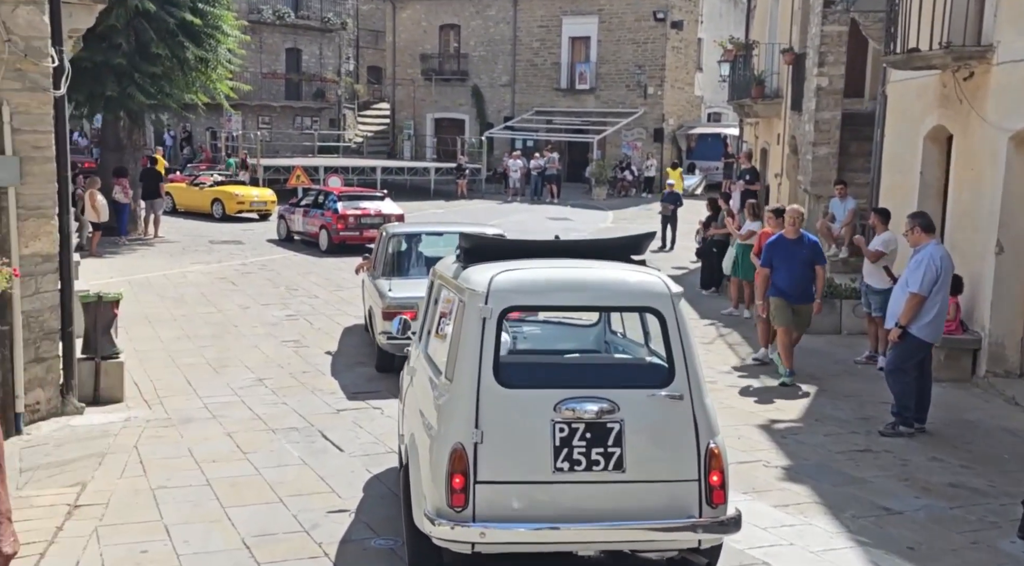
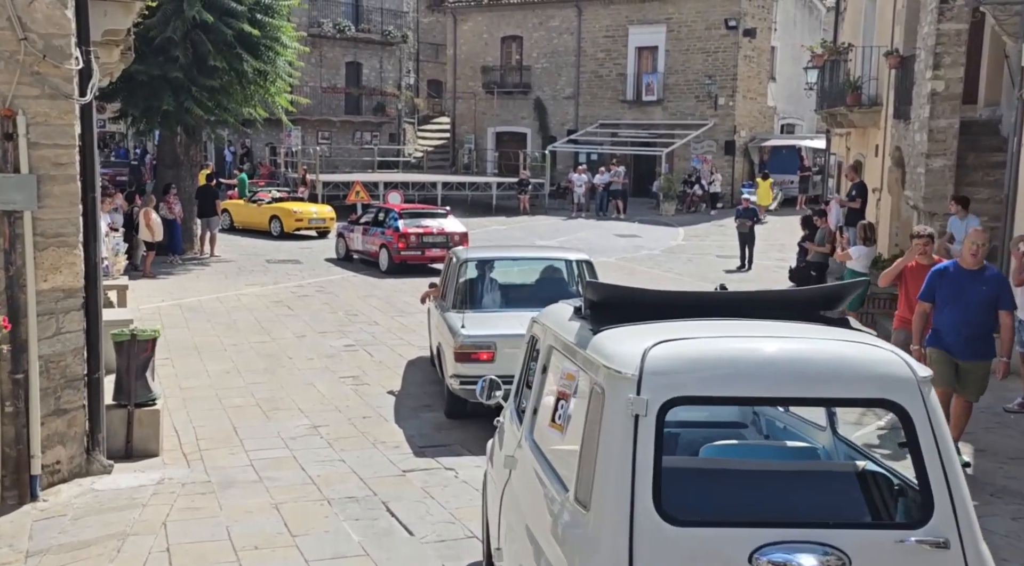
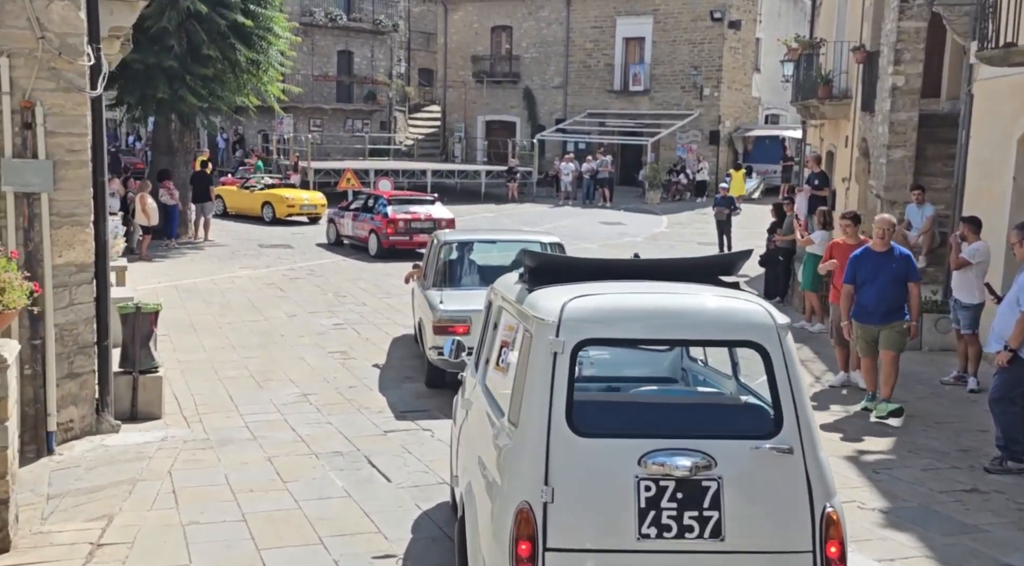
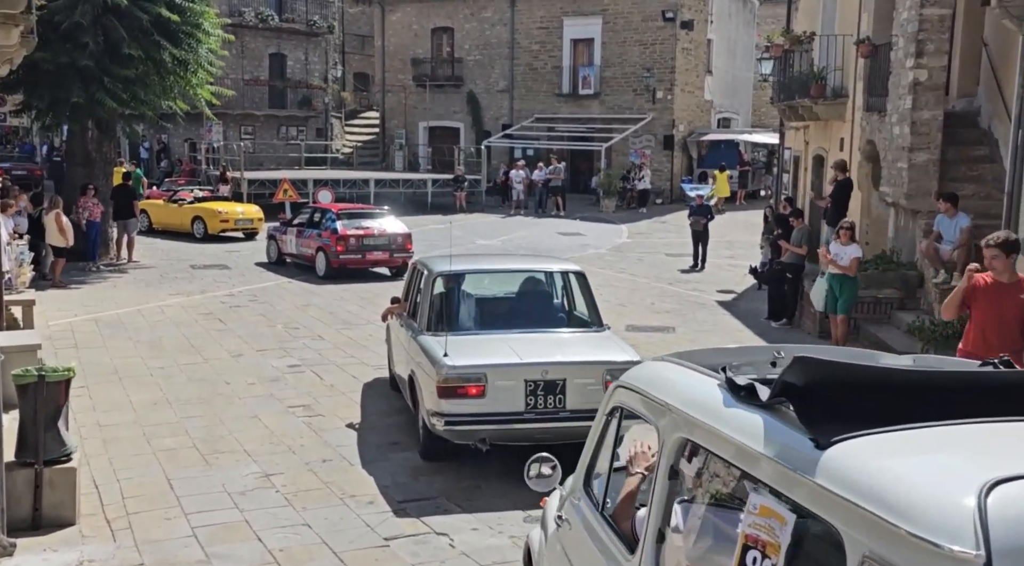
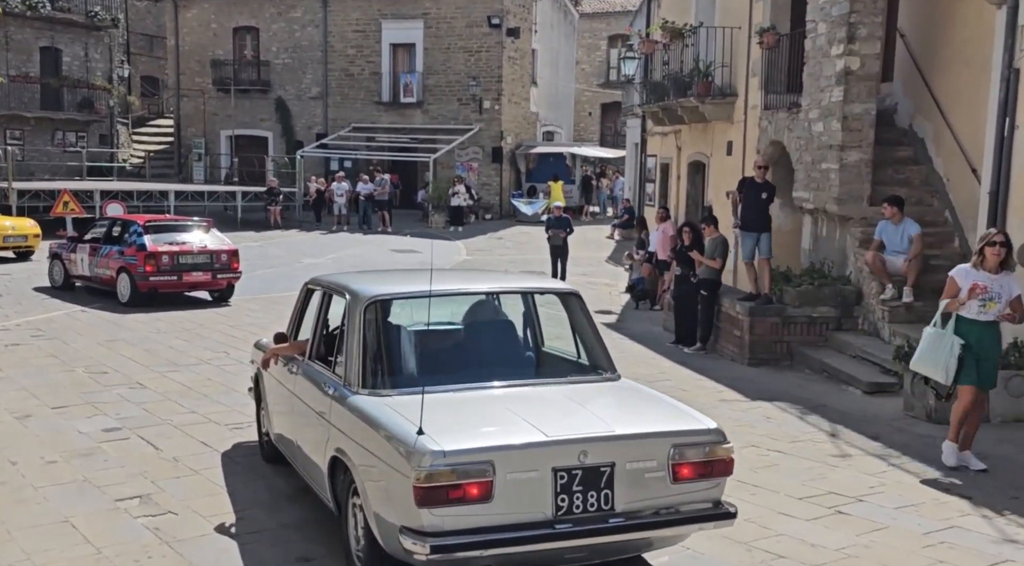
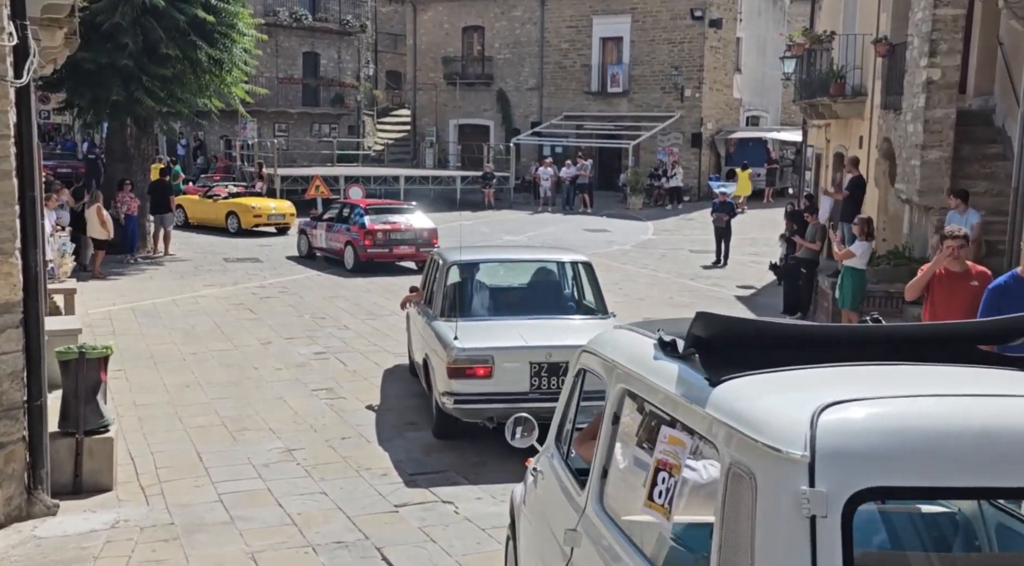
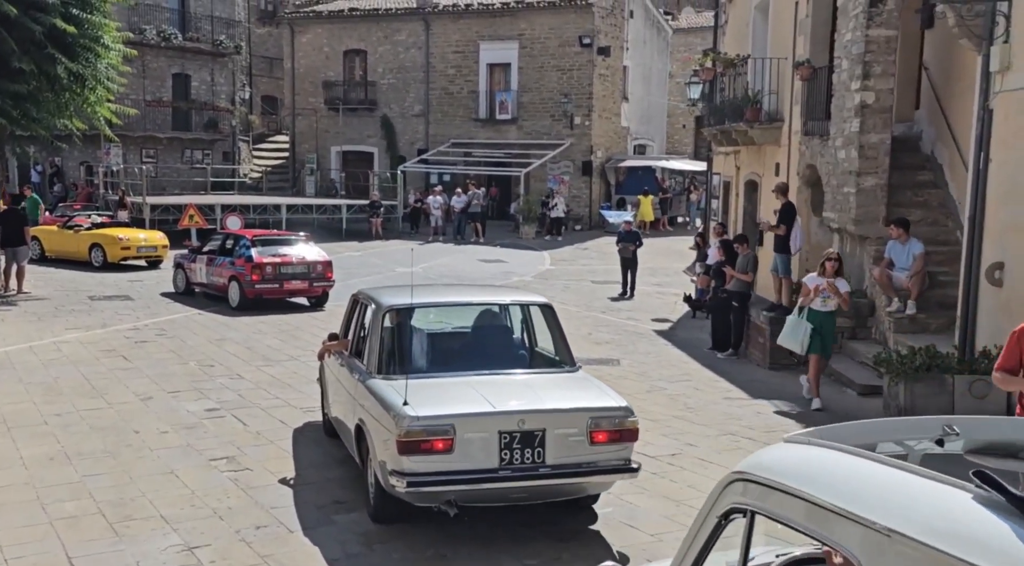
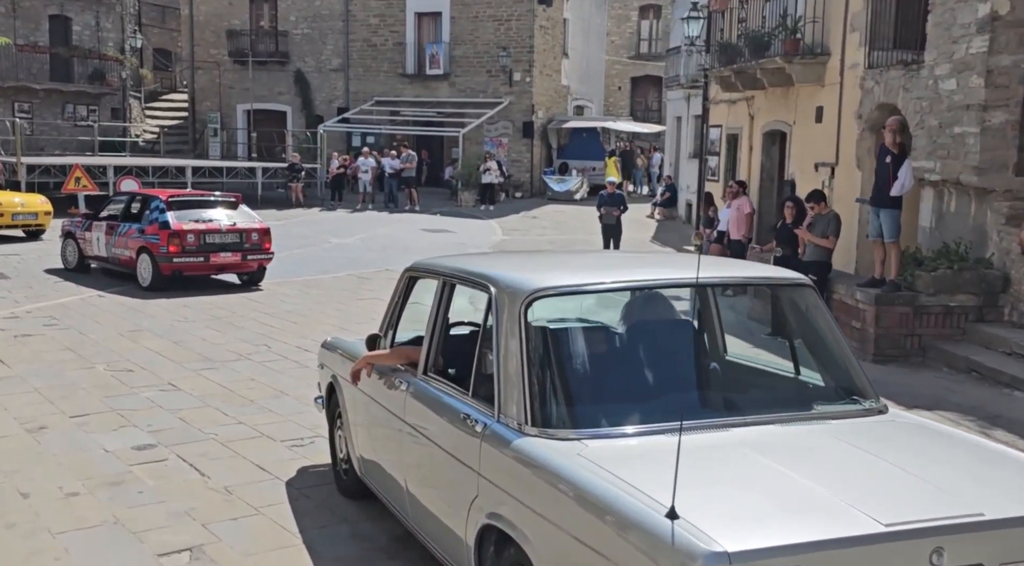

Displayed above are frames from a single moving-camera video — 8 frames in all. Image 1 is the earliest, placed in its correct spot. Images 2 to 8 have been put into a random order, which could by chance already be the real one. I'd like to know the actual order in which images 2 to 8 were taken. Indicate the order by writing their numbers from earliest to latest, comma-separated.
3, 2, 6, 4, 7, 5, 8
